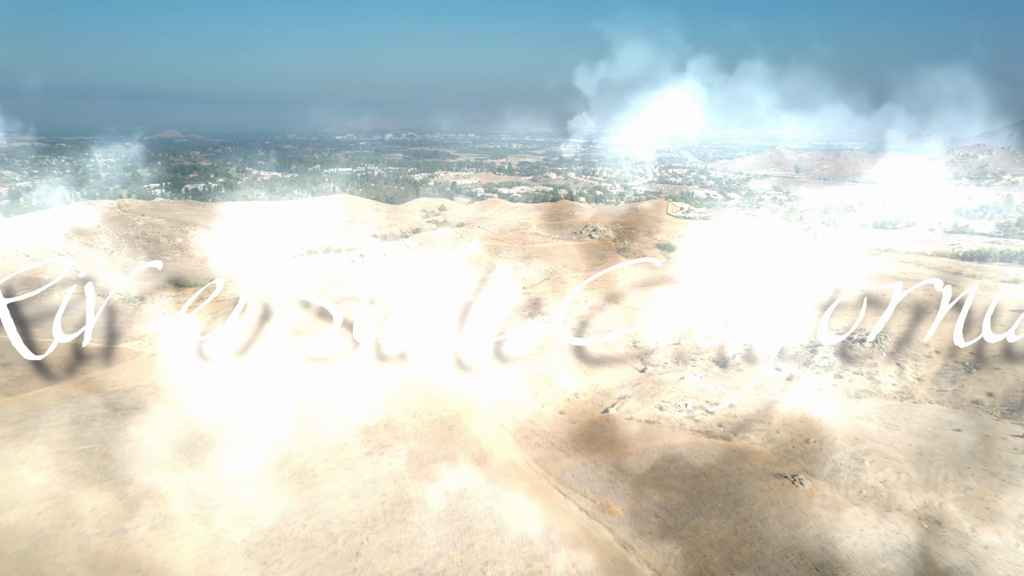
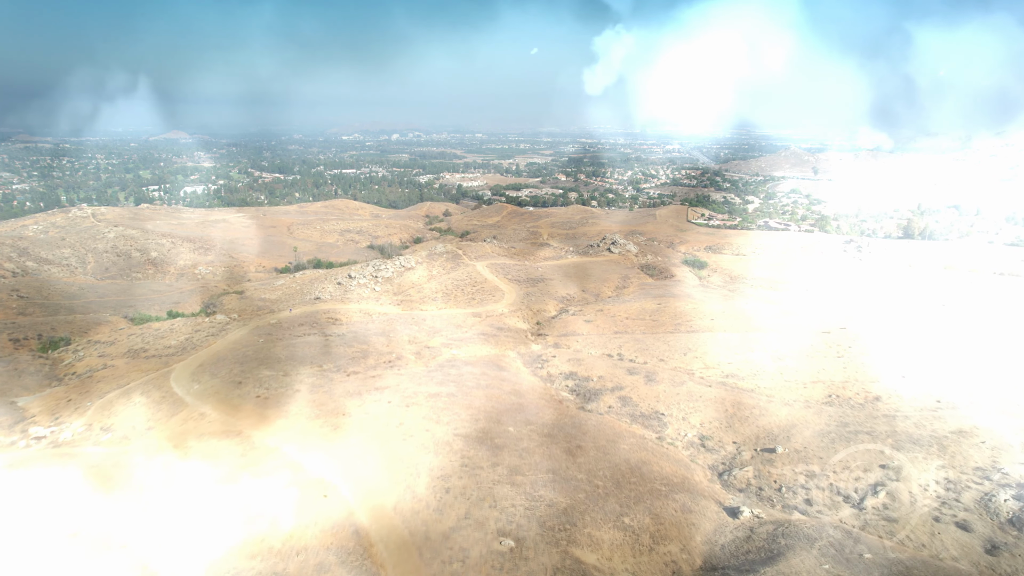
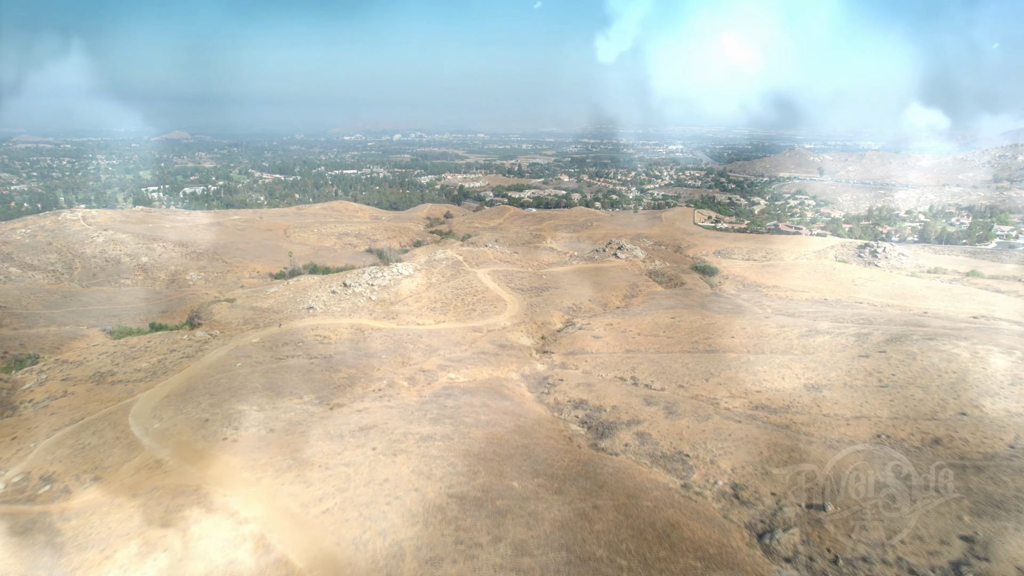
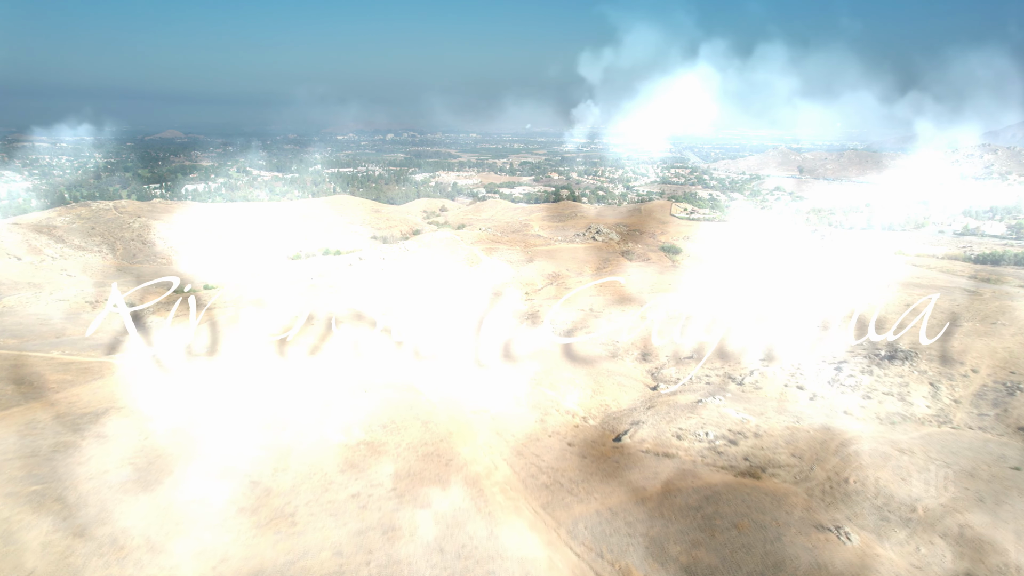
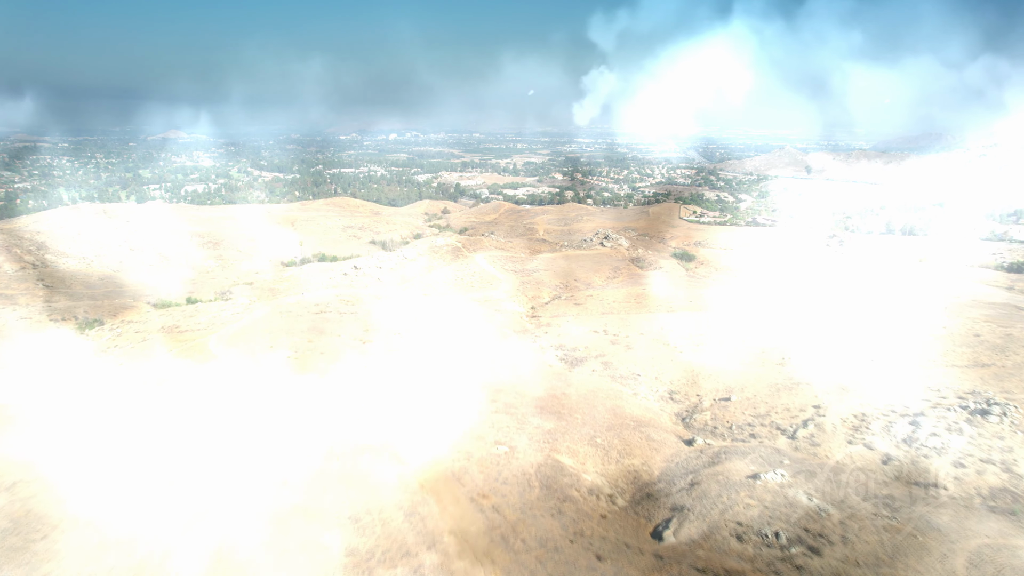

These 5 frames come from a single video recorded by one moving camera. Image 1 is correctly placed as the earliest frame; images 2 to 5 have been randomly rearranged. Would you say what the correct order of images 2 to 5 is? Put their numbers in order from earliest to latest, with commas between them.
4, 5, 2, 3
